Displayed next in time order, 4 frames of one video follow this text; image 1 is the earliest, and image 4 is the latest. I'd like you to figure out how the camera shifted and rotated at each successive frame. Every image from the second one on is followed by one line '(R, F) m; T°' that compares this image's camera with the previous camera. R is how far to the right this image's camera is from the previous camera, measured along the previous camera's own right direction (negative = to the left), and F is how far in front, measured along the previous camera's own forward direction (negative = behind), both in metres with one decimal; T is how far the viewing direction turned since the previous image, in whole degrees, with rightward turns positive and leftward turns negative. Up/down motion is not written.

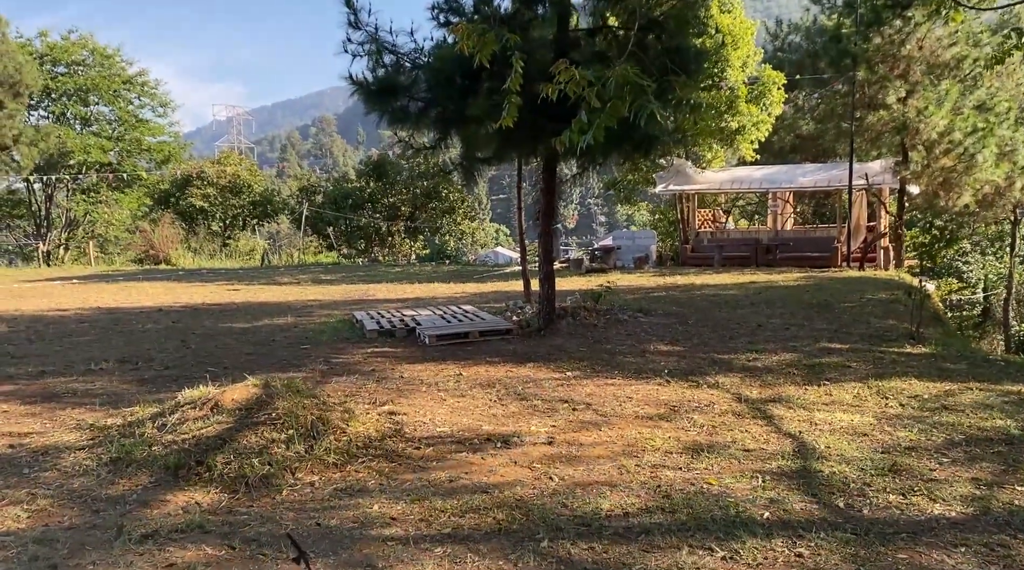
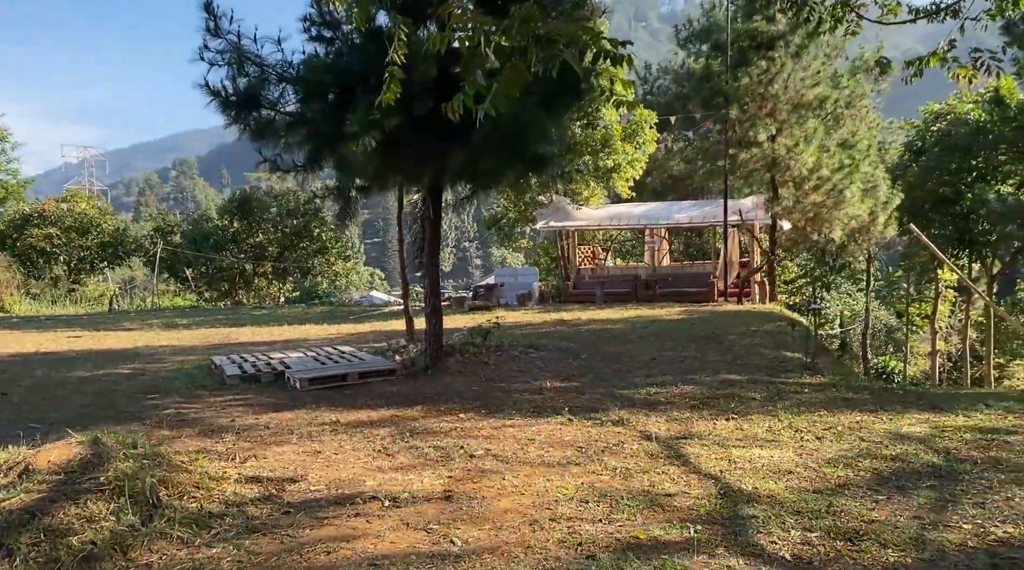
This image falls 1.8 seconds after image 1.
(-0.1, +0.8) m; +8°
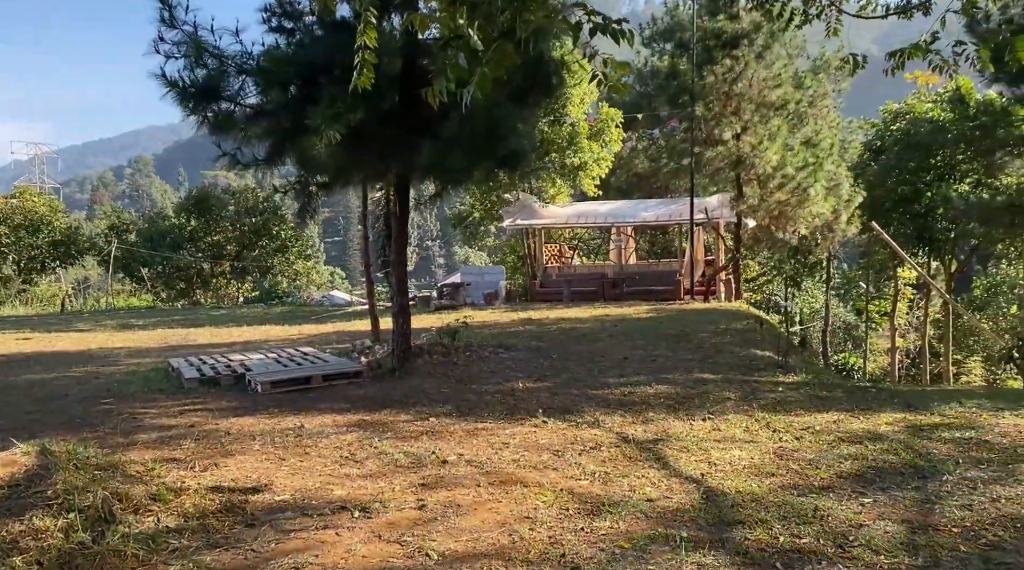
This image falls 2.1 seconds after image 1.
(-0.1, +0.2) m; +2°
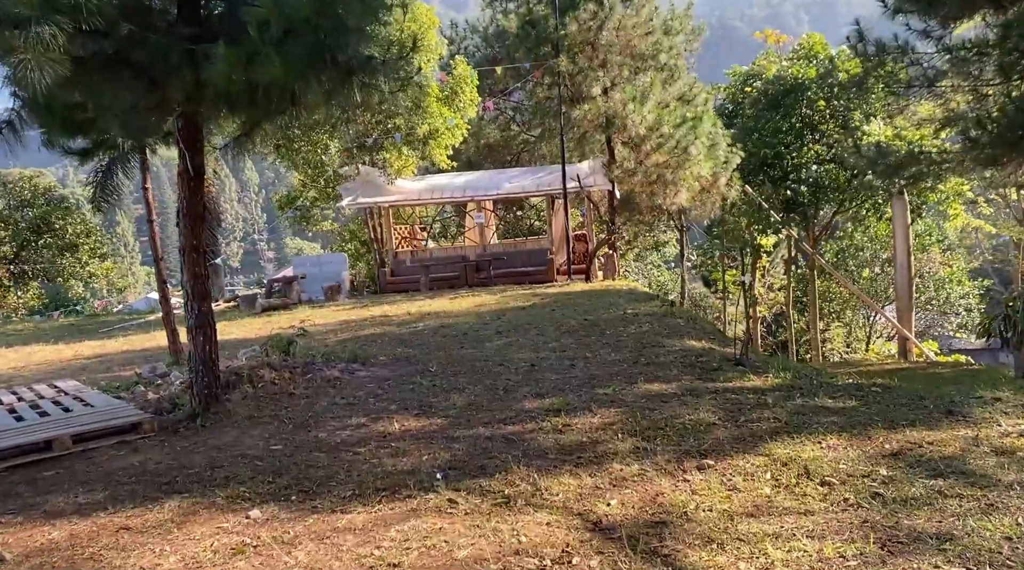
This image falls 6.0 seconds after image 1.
(-0.1, +2.9) m; +9°
